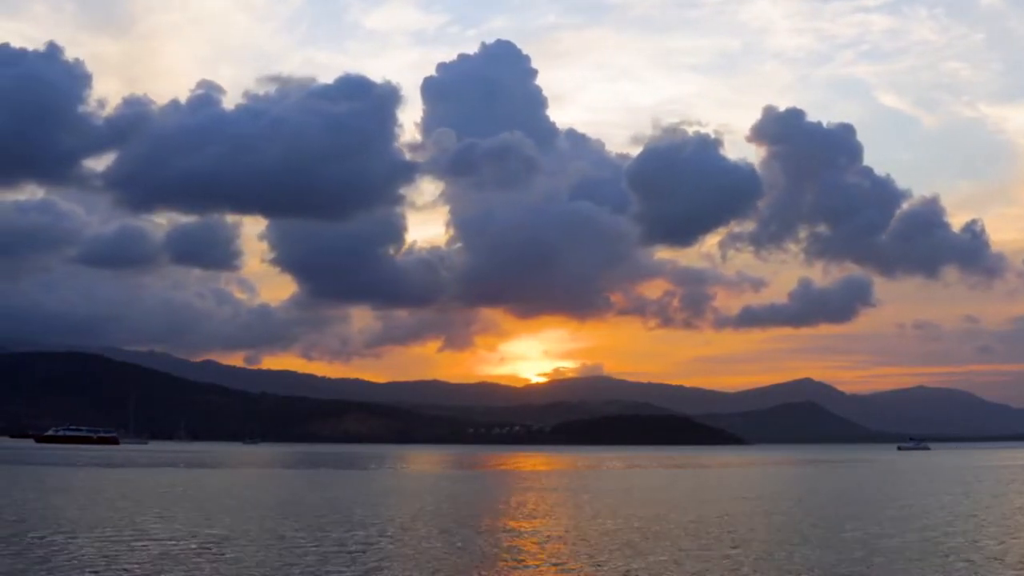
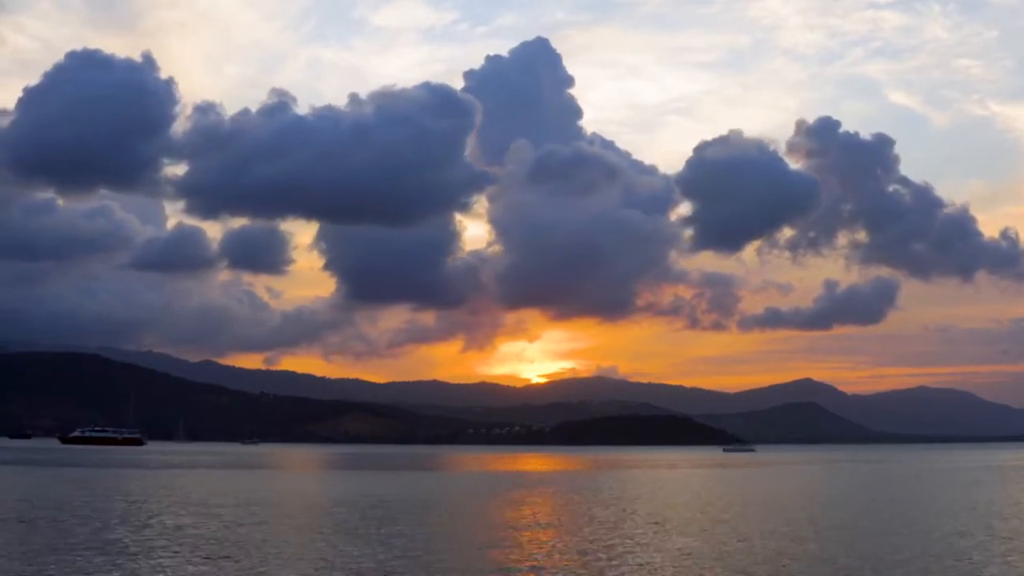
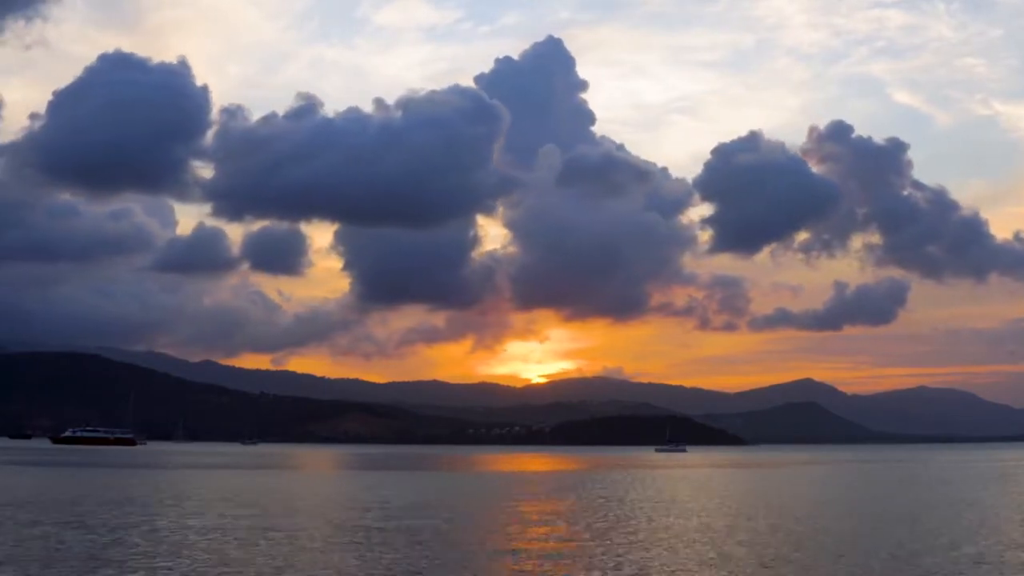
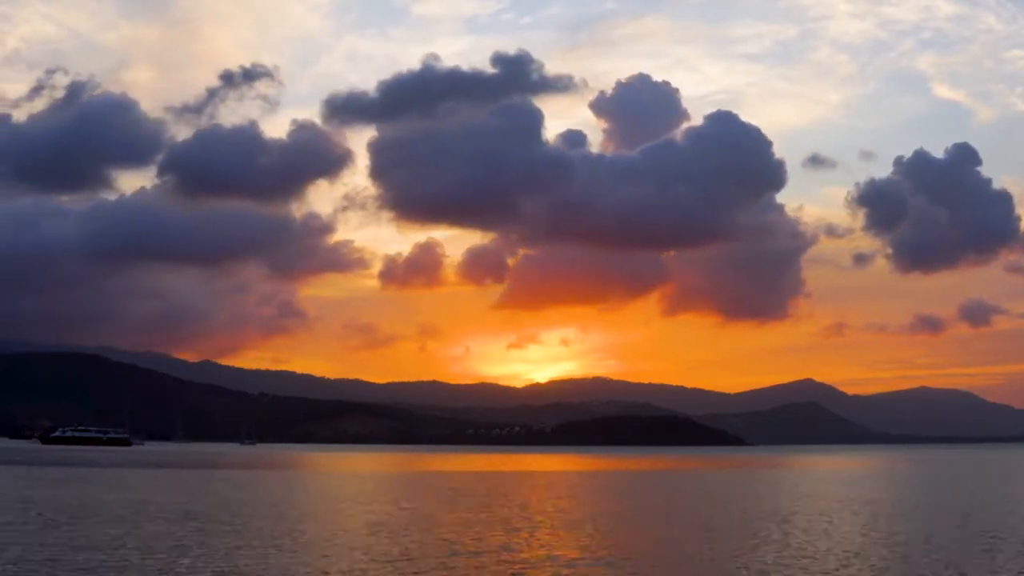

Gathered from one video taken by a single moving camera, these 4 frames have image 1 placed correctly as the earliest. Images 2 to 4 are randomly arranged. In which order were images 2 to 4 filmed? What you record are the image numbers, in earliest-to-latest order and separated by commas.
2, 3, 4
